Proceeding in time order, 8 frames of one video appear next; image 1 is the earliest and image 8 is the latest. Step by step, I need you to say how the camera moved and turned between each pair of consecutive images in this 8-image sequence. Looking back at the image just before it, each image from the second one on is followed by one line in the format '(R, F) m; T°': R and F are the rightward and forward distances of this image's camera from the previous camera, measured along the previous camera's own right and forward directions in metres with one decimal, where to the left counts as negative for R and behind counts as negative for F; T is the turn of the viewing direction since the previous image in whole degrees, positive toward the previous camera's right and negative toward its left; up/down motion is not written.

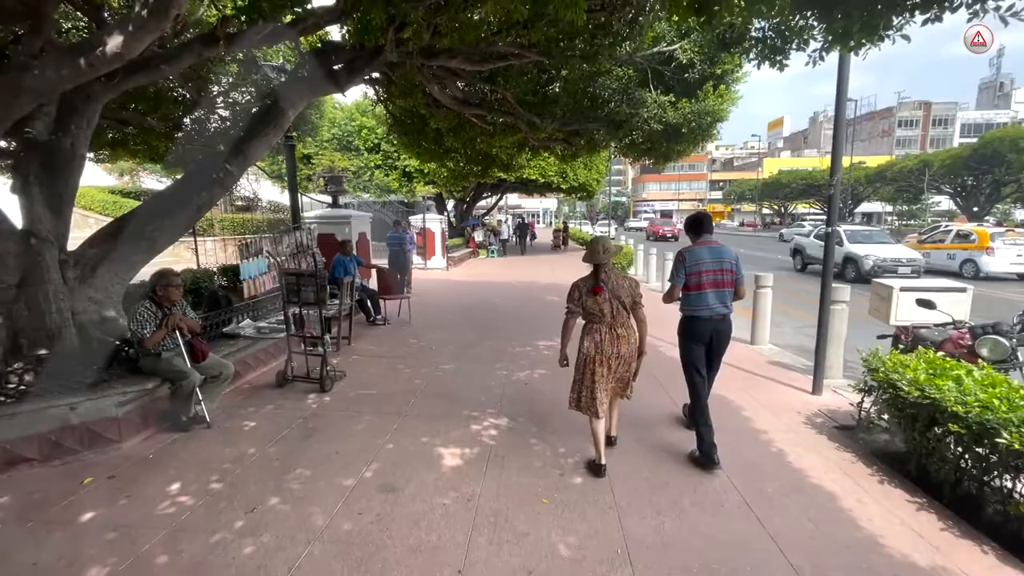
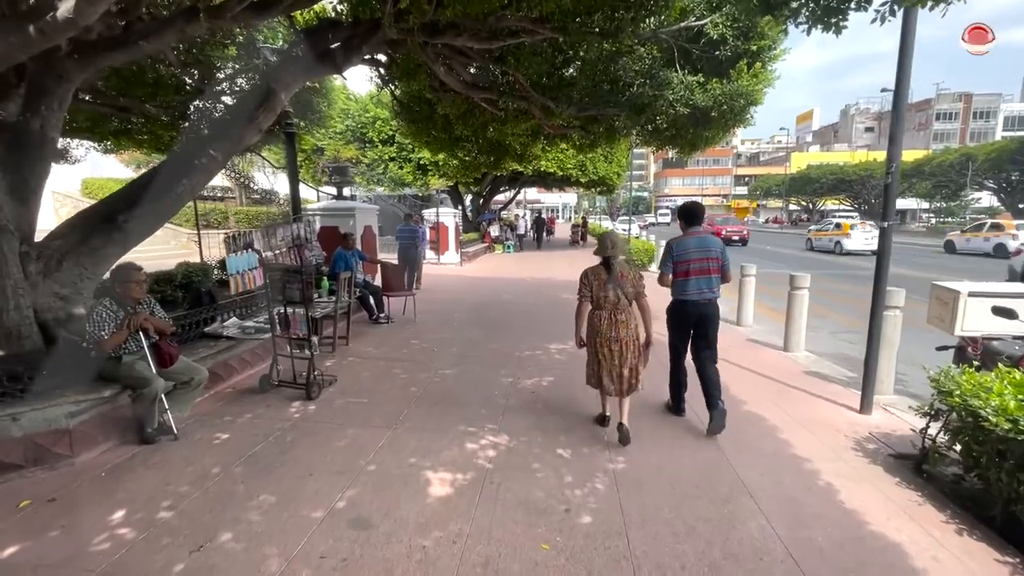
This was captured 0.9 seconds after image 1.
(+0.1, +0.5) m; -2°
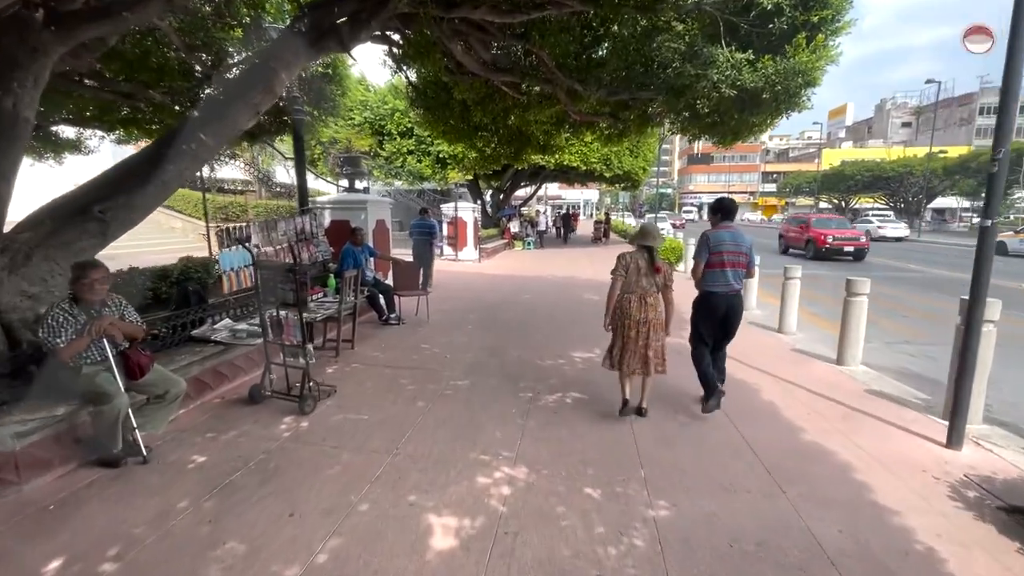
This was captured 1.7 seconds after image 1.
(0.0, +0.6) m; -2°
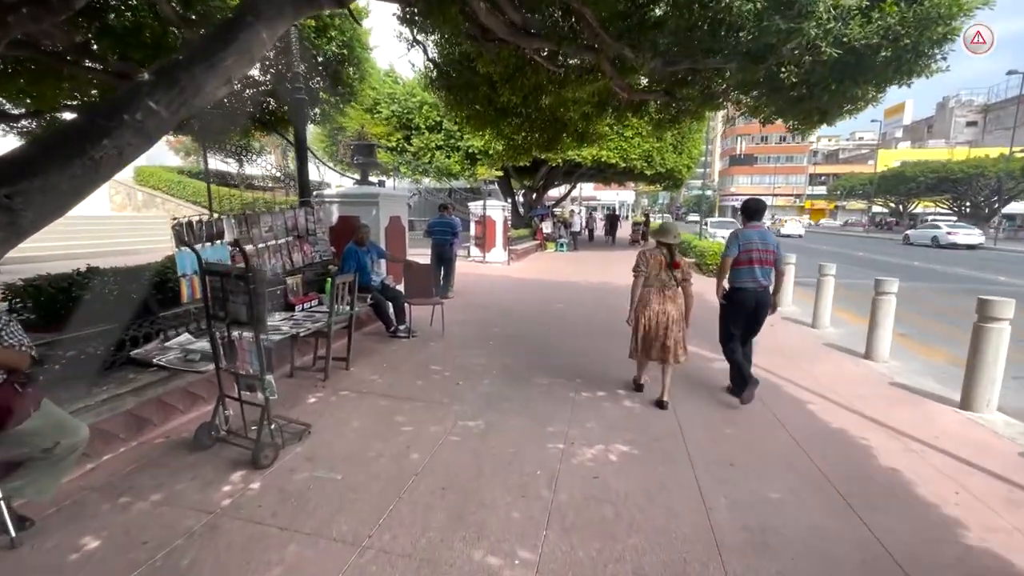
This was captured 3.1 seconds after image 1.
(0.0, +1.1) m; -4°
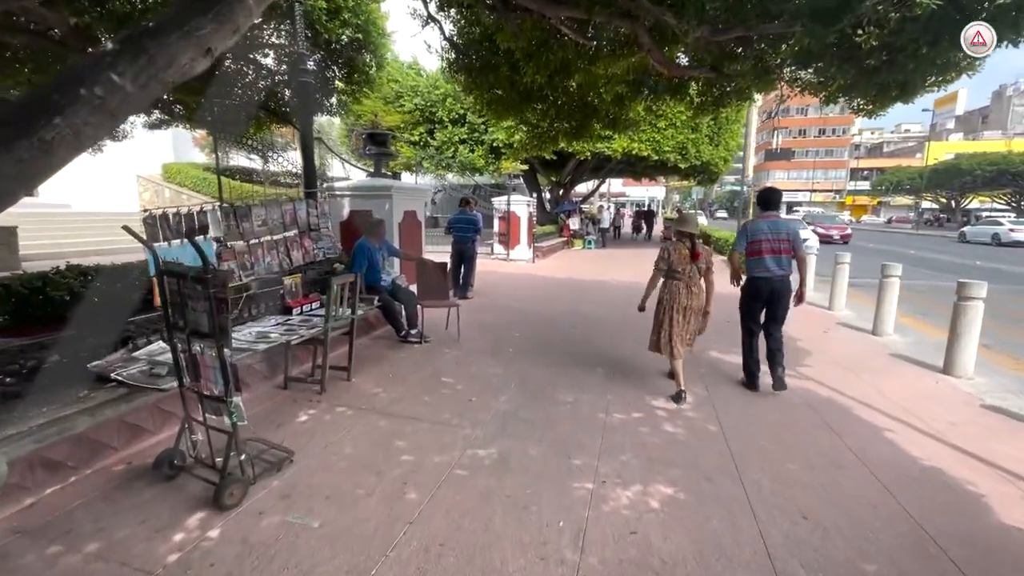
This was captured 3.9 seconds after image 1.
(0.0, +0.6) m; -3°
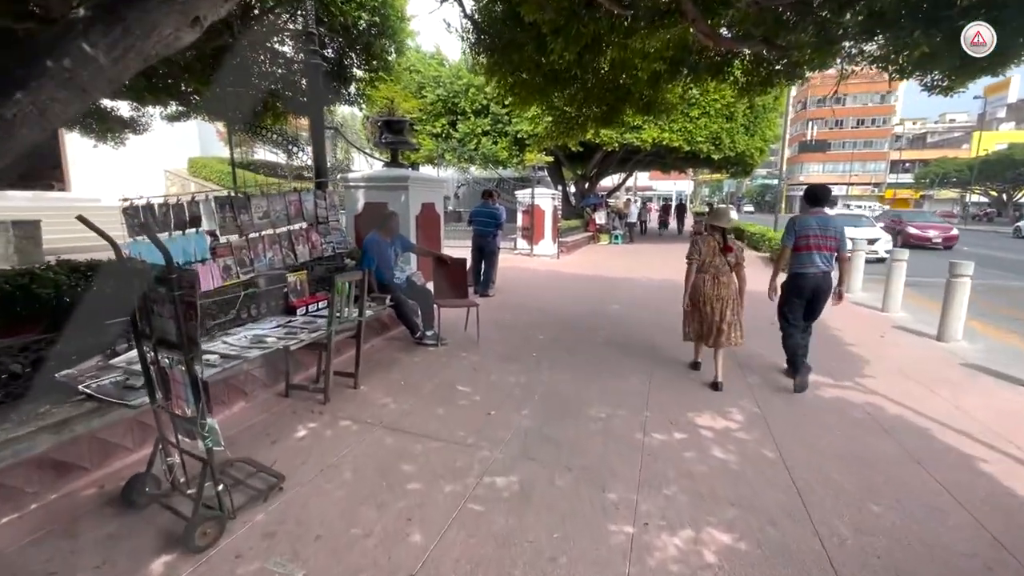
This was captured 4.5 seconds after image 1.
(0.0, +0.5) m; -3°
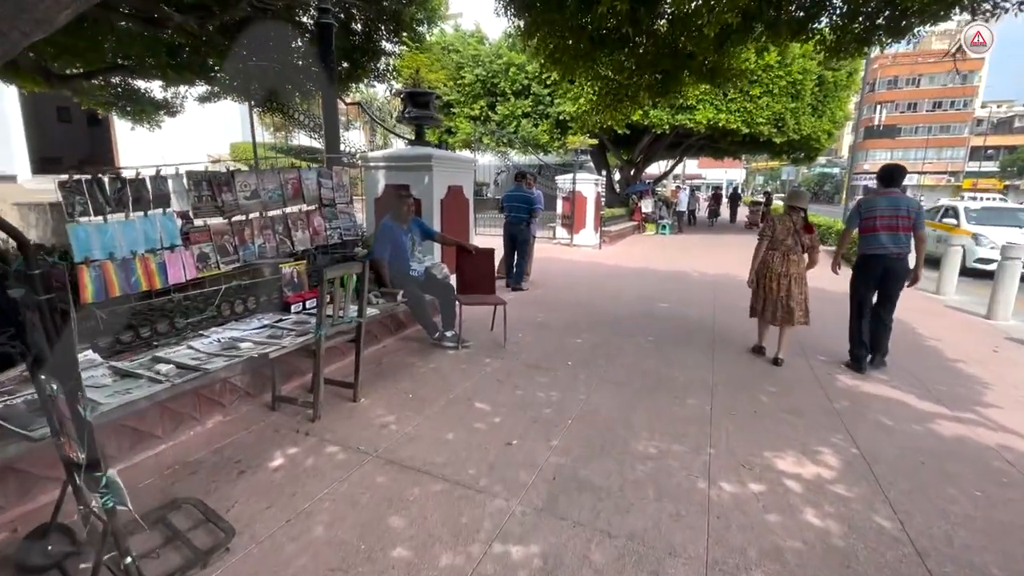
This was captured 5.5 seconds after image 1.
(+0.1, +0.7) m; -5°
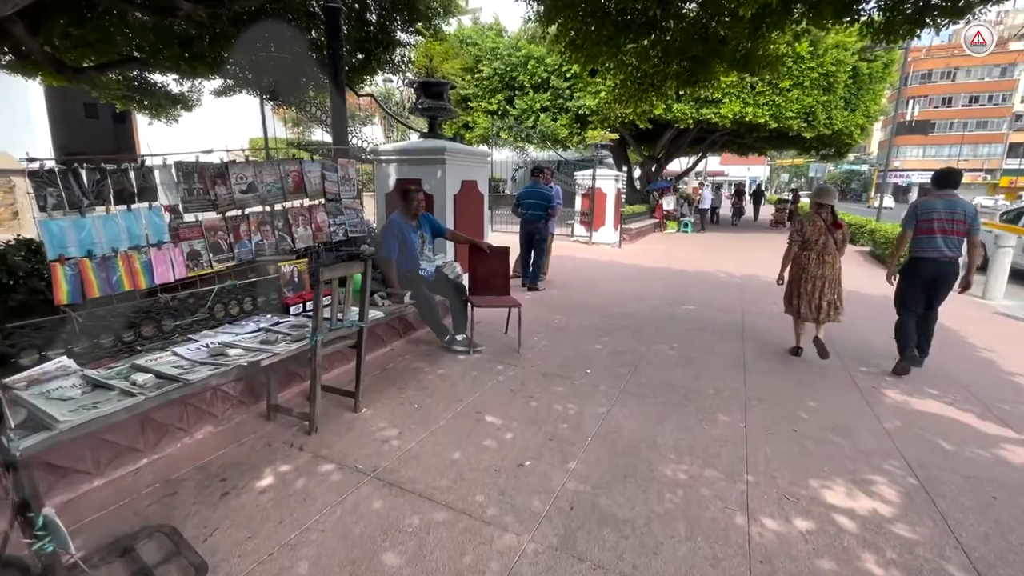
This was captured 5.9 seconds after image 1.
(0.0, +0.3) m; -2°
